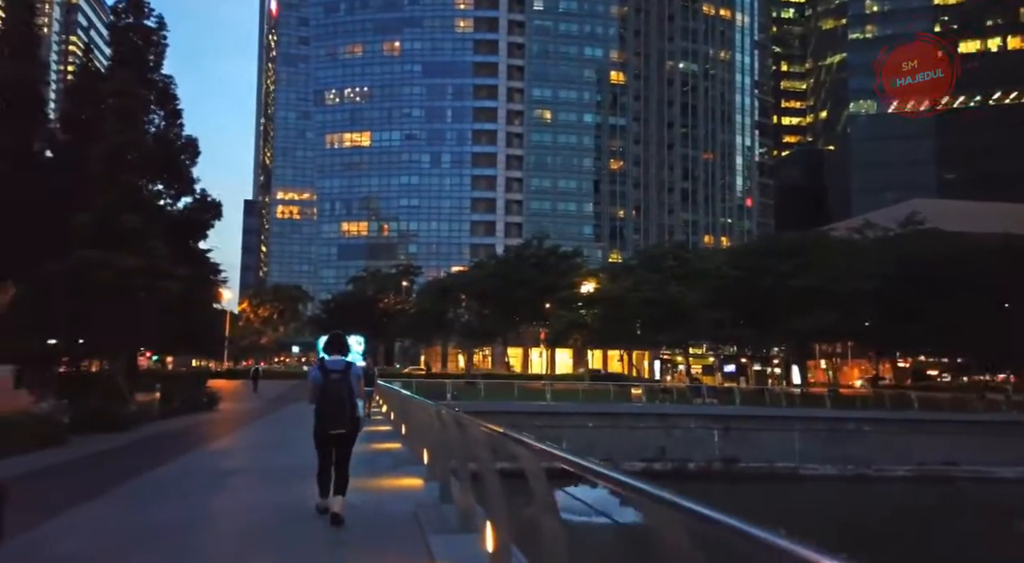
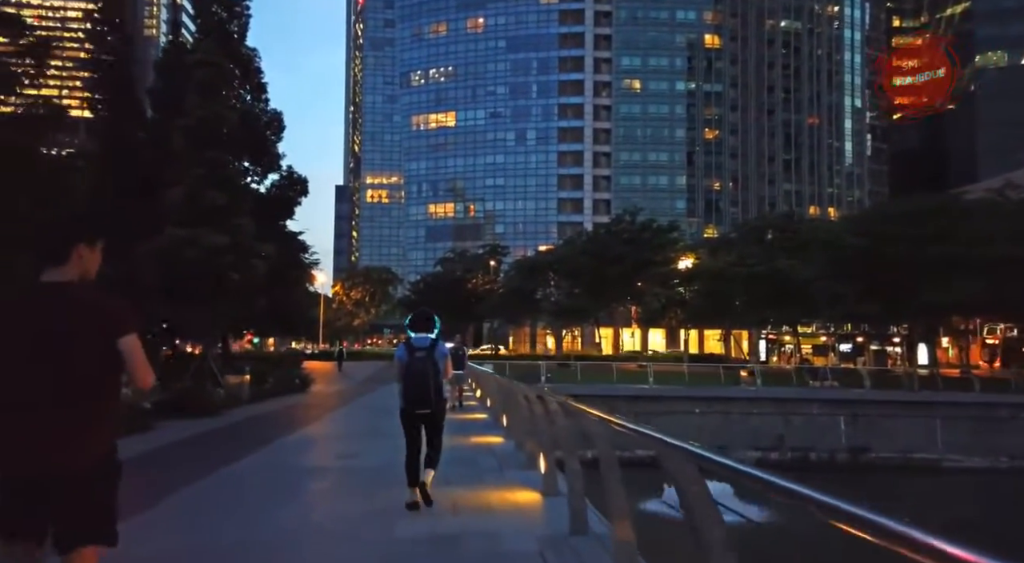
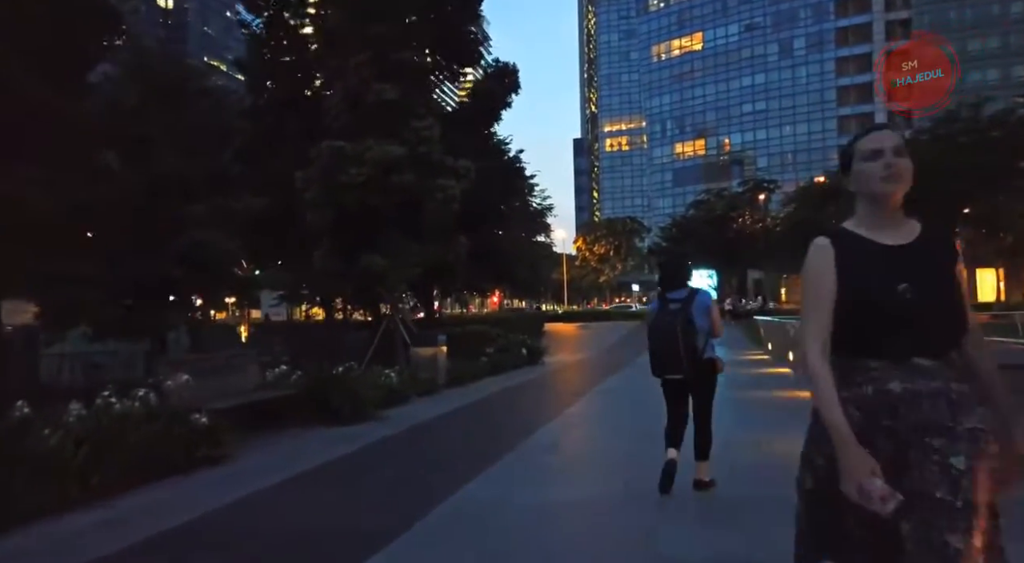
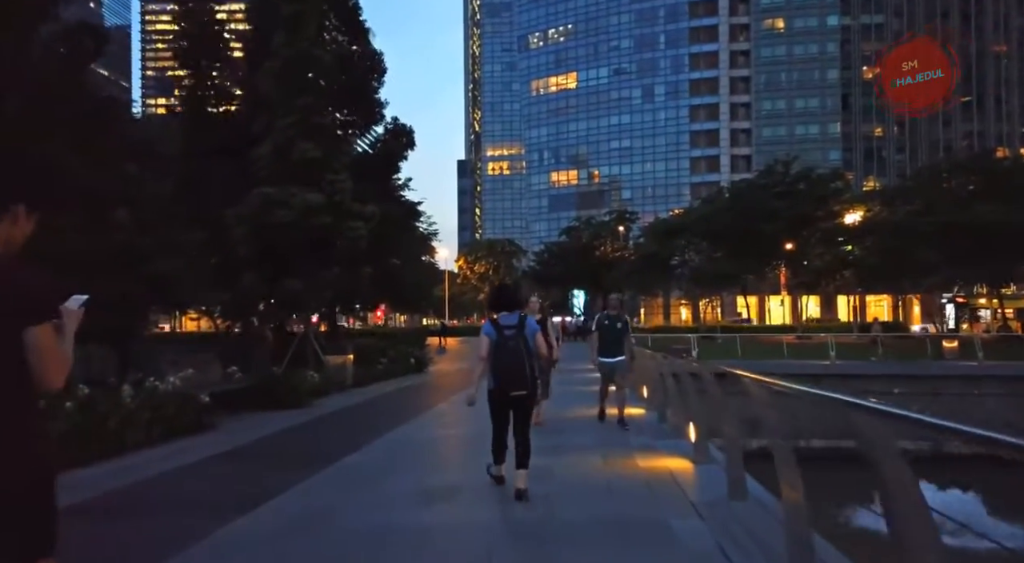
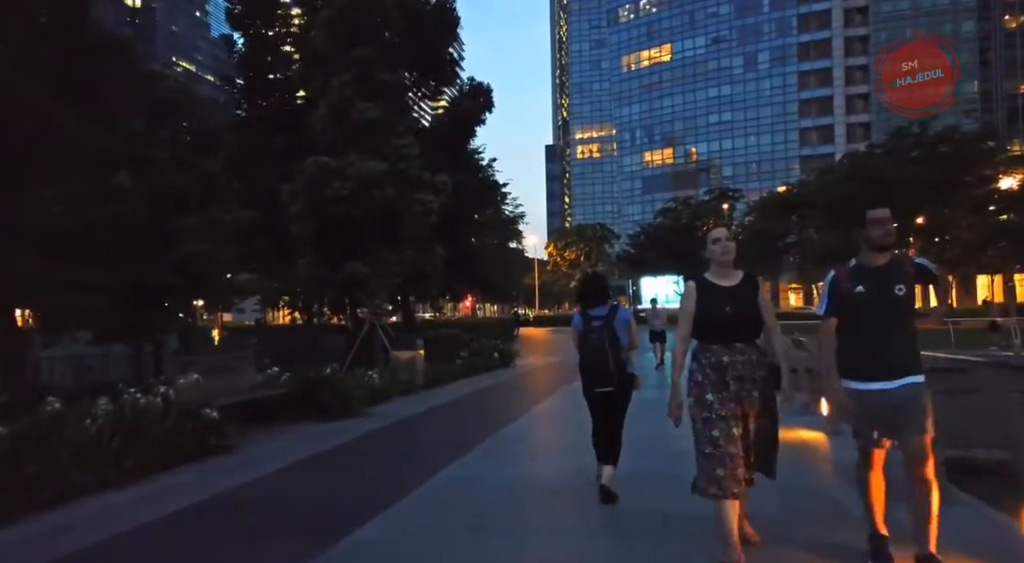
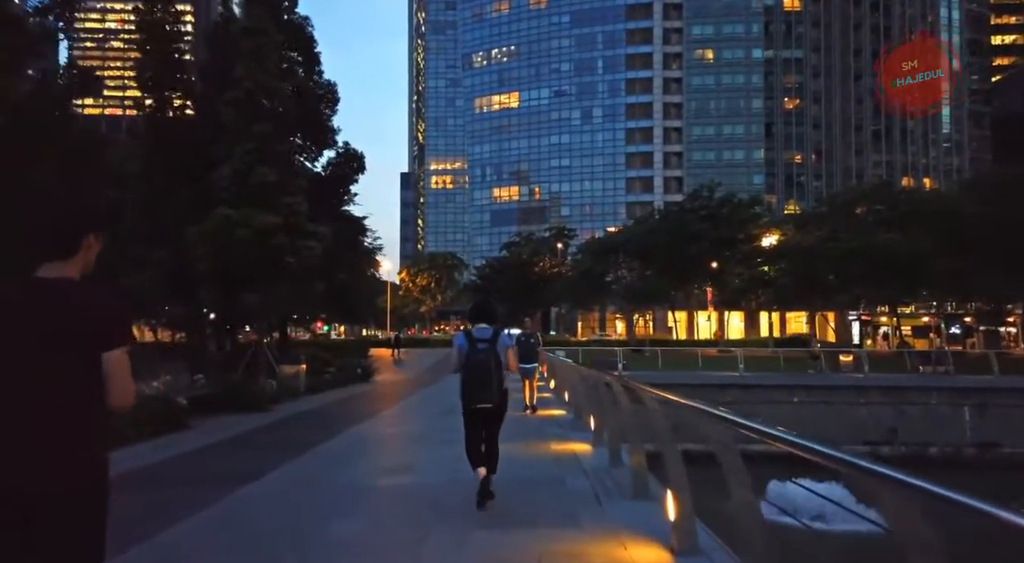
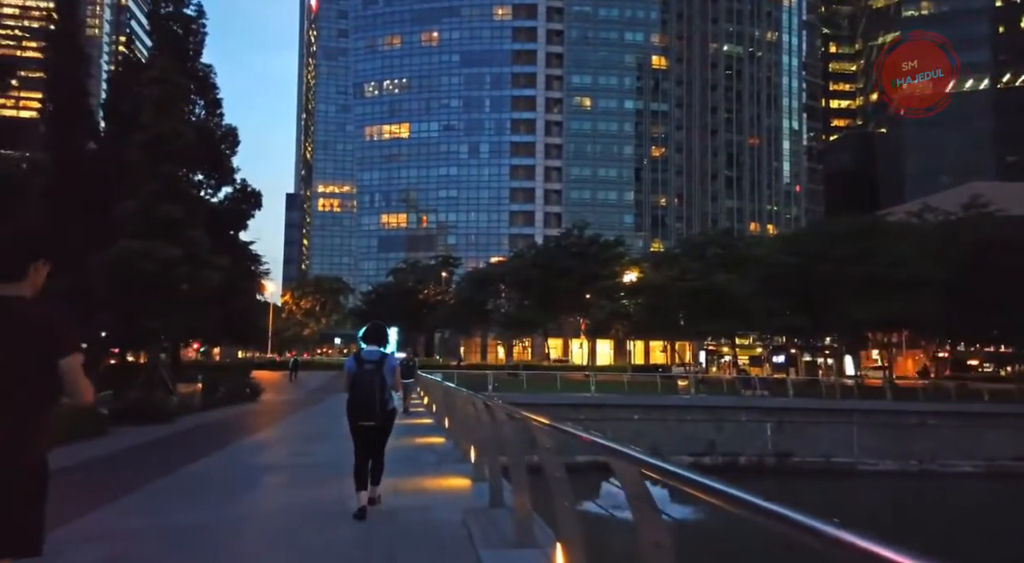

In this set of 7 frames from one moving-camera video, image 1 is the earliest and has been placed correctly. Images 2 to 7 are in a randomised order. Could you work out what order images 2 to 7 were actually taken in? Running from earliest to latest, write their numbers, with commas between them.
7, 2, 6, 4, 5, 3
